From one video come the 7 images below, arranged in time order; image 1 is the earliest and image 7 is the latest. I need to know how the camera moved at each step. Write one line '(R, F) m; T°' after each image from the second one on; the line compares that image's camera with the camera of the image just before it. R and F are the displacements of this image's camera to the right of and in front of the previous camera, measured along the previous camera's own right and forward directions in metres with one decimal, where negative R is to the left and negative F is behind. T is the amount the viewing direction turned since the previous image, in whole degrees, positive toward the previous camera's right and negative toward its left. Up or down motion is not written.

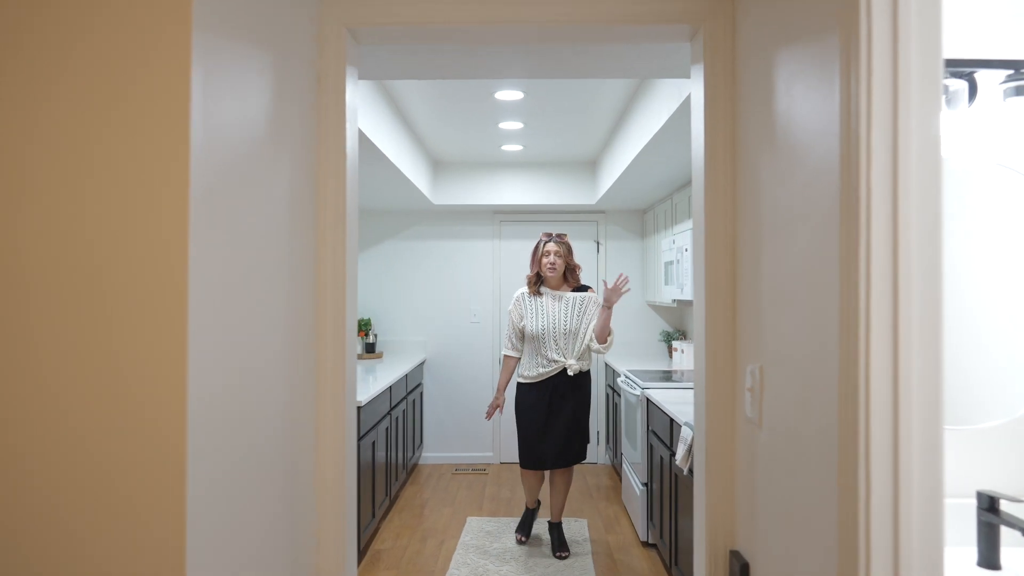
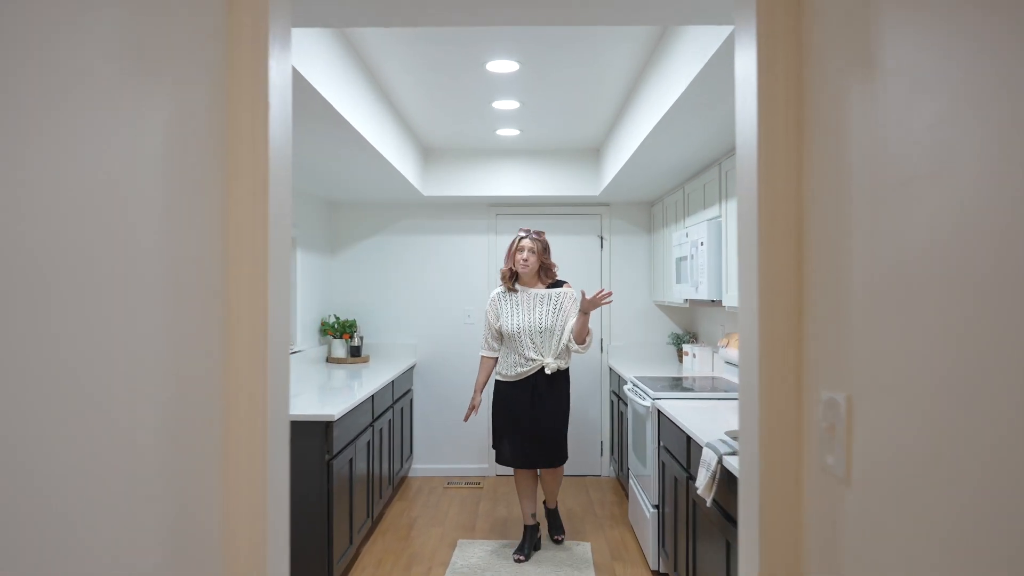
(0.0, +0.3) m; 0°
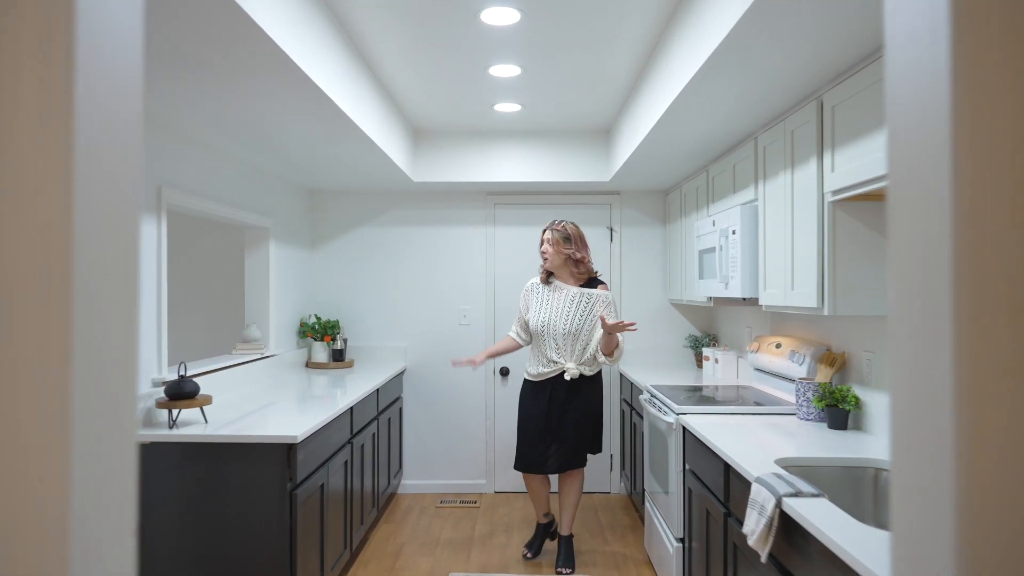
(0.0, +0.3) m; 0°
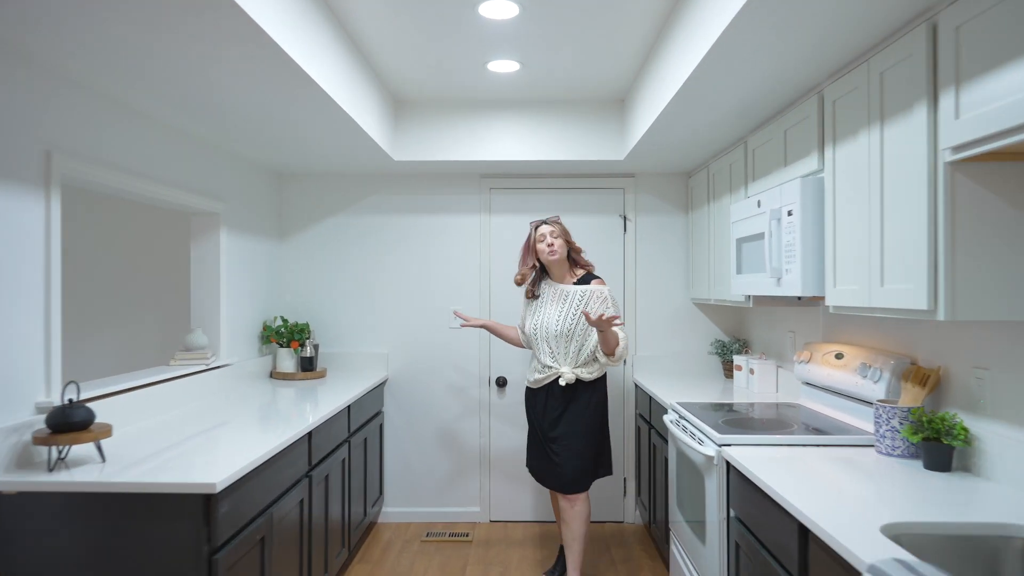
(0.0, +0.4) m; 0°
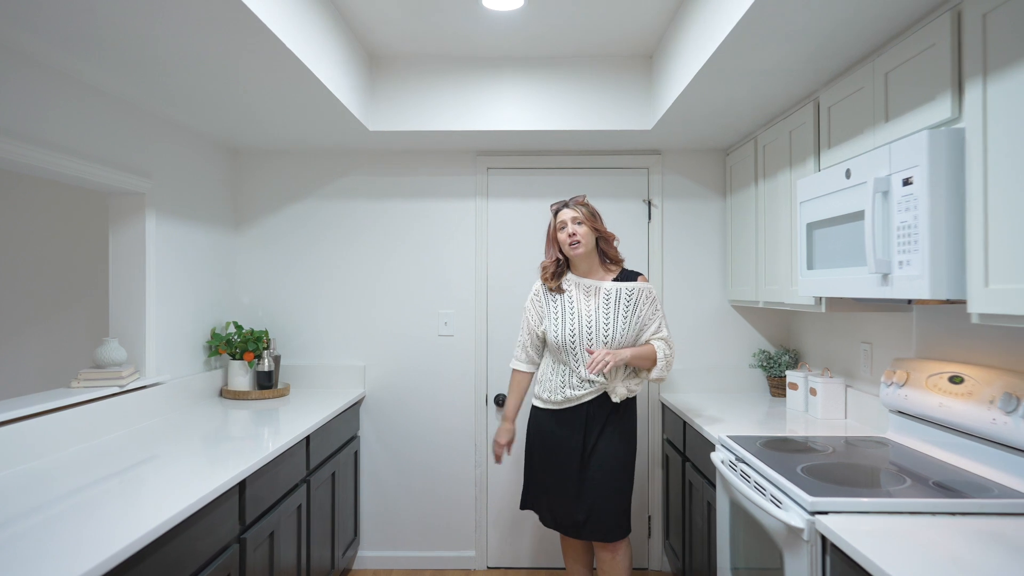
(0.0, +0.5) m; 0°
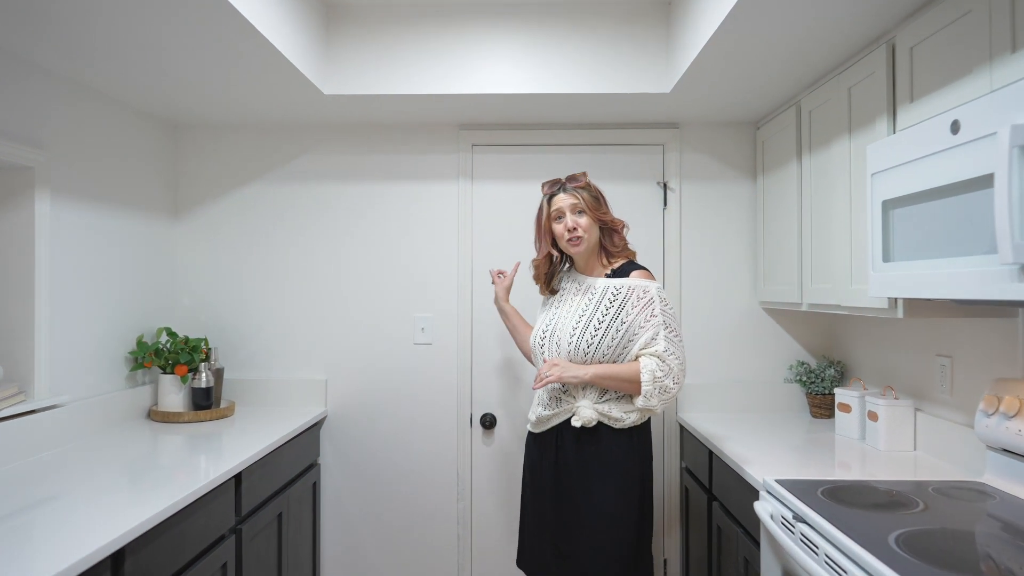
(+0.1, +0.4) m; 0°
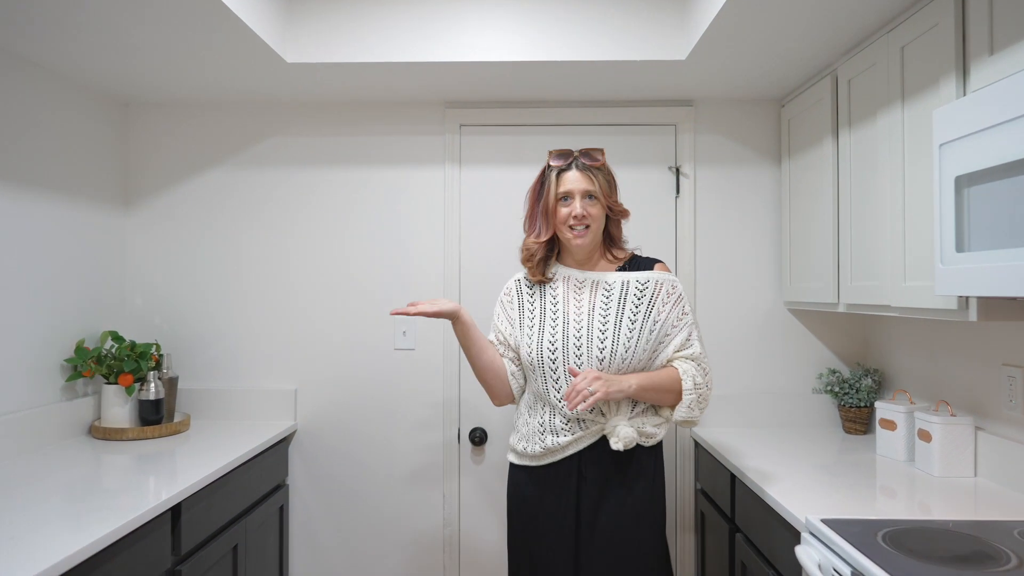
(0.0, +0.2) m; 0°
